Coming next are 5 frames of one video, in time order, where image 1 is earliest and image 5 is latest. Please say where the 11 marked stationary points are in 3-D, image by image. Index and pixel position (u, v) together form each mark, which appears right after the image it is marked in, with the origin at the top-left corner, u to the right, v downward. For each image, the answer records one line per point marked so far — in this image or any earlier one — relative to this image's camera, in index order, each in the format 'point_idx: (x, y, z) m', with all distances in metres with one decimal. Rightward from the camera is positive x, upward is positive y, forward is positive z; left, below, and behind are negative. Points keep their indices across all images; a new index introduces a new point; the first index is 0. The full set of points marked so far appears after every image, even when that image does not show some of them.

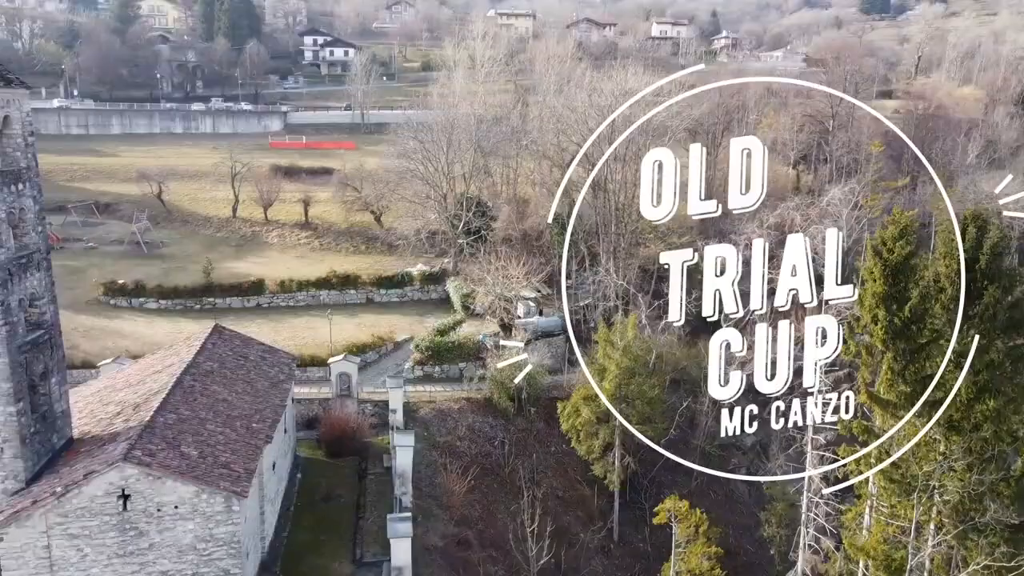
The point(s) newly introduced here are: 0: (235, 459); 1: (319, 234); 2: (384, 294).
0: (-2.6, -1.6, +7.3) m
1: (-4.6, +1.3, +19.3) m
2: (-2.5, -0.1, +16.2) m
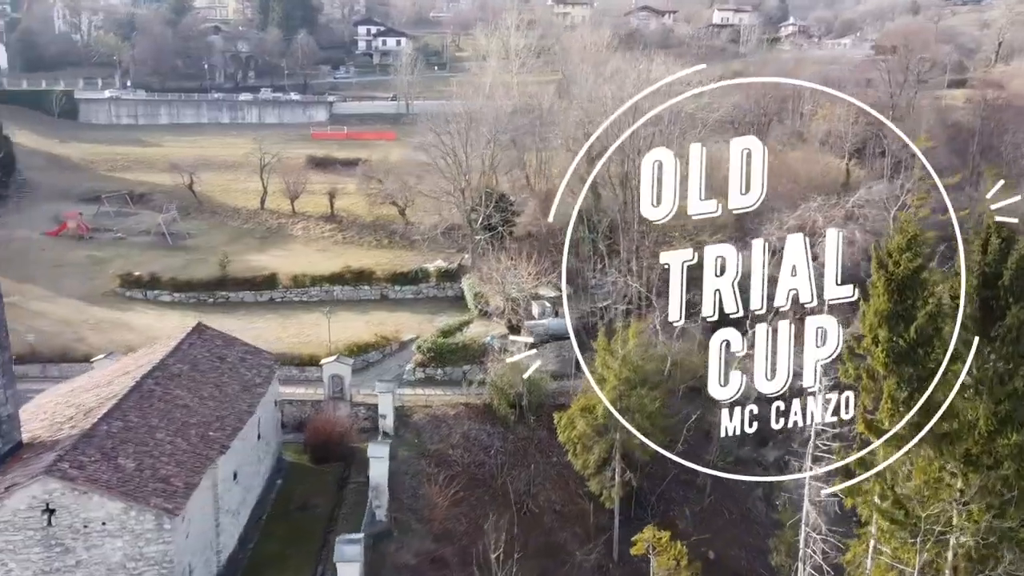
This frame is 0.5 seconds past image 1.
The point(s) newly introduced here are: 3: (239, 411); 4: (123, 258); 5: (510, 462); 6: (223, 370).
0: (-2.9, -1.6, +7.0) m
1: (-4.0, +1.4, +19.0) m
2: (-2.2, 0.0, +15.8) m
3: (-2.9, -1.3, +8.5) m
4: (-8.5, +0.7, +17.5) m
5: (0.0, -2.4, +11.1) m
6: (-3.3, -0.9, +9.2) m
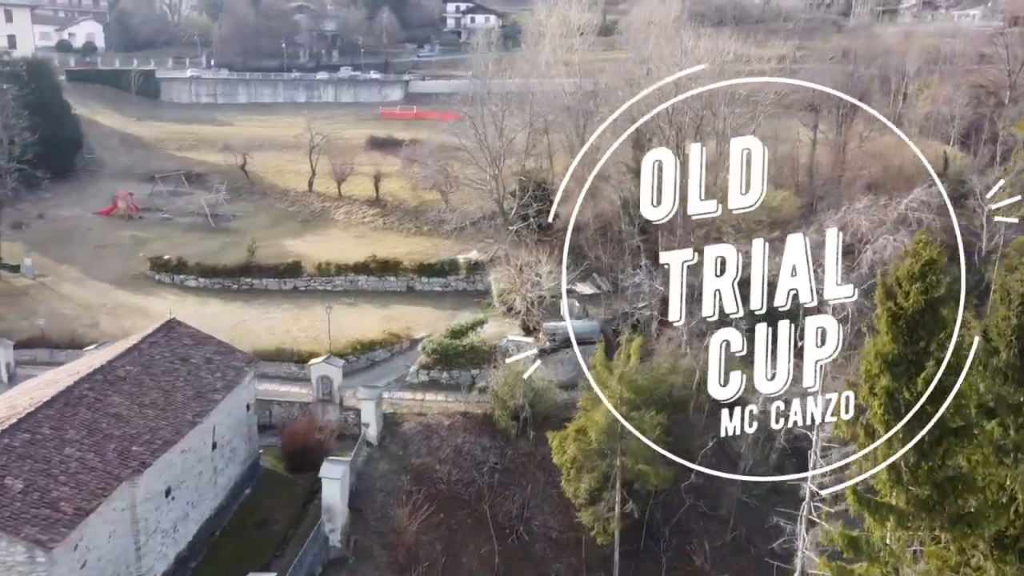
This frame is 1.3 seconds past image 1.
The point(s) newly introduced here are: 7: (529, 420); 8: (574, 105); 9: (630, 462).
0: (-3.5, -1.7, +6.4) m
1: (-2.9, +1.7, +18.4) m
2: (-1.6, +0.1, +15.0) m
3: (-3.3, -1.3, +7.8) m
4: (-7.6, +1.1, +17.5) m
5: (-0.1, -2.4, +10.1) m
6: (-3.6, -0.9, +8.6) m
7: (+0.2, -1.7, +10.3) m
8: (+1.3, +3.8, +16.9) m
9: (+1.4, -2.0, +9.1) m
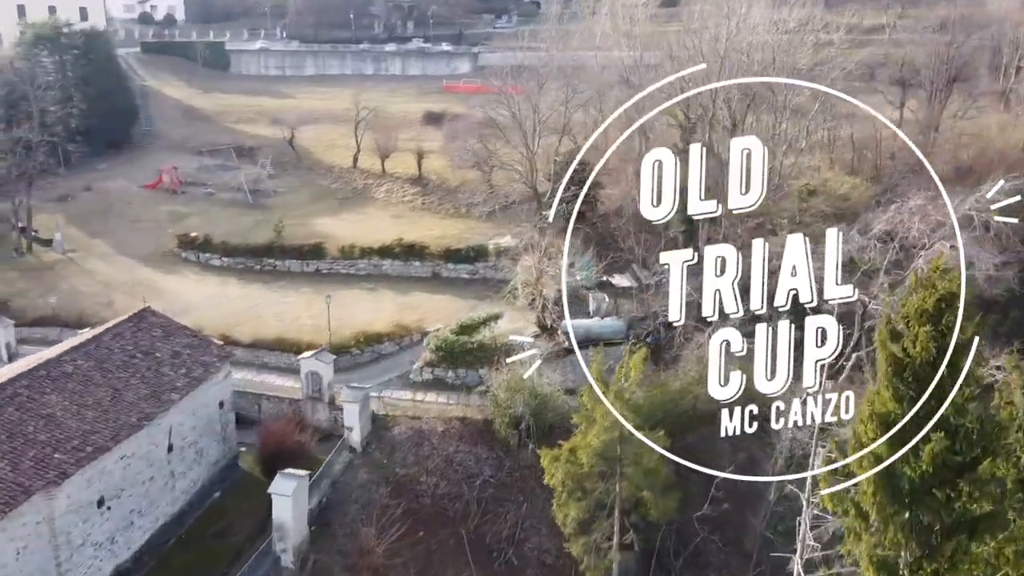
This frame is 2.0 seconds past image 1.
0: (-4.0, -1.6, +5.8) m
1: (-1.9, +2.1, +17.6) m
2: (-1.0, +0.3, +14.1) m
3: (-3.5, -1.2, +7.2) m
4: (-6.7, +1.6, +17.2) m
5: (-0.2, -2.4, +9.2) m
6: (-3.8, -0.8, +8.0) m
7: (+0.2, -1.7, +9.3) m
8: (+2.1, +4.0, +15.5) m
9: (+1.2, -2.0, +8.0) m
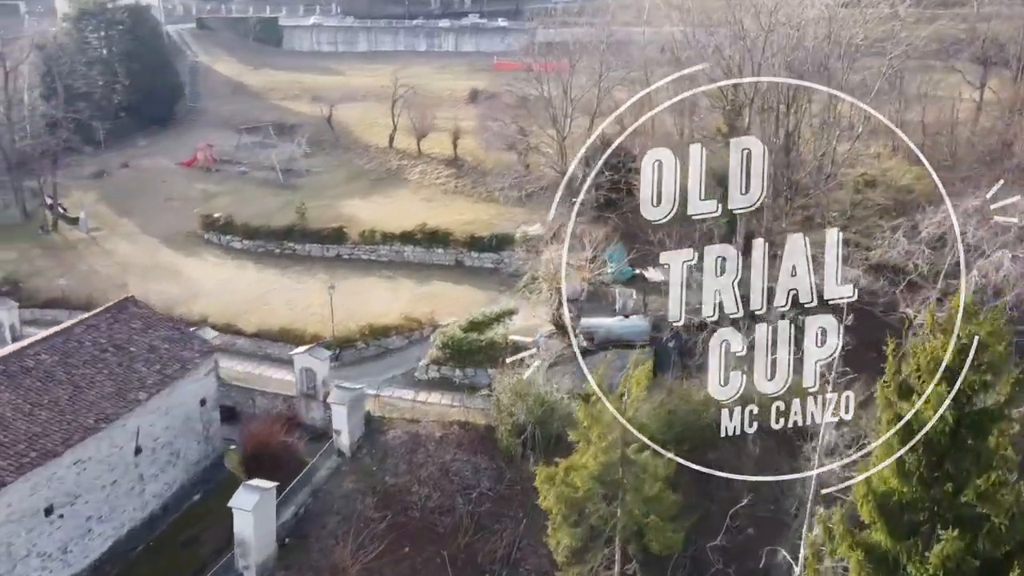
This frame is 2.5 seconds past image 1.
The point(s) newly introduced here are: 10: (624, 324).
0: (-4.2, -1.6, +5.4) m
1: (-1.1, +2.4, +16.8) m
2: (-0.6, +0.5, +13.3) m
3: (-3.7, -1.2, +6.8) m
4: (-5.9, +2.0, +16.9) m
5: (-0.2, -2.4, +8.5) m
6: (-3.8, -0.7, +7.5) m
7: (+0.2, -1.6, +8.6) m
8: (+2.8, +4.2, +14.4) m
9: (+1.1, -2.1, +7.2) m
10: (+1.5, -0.5, +10.5) m
